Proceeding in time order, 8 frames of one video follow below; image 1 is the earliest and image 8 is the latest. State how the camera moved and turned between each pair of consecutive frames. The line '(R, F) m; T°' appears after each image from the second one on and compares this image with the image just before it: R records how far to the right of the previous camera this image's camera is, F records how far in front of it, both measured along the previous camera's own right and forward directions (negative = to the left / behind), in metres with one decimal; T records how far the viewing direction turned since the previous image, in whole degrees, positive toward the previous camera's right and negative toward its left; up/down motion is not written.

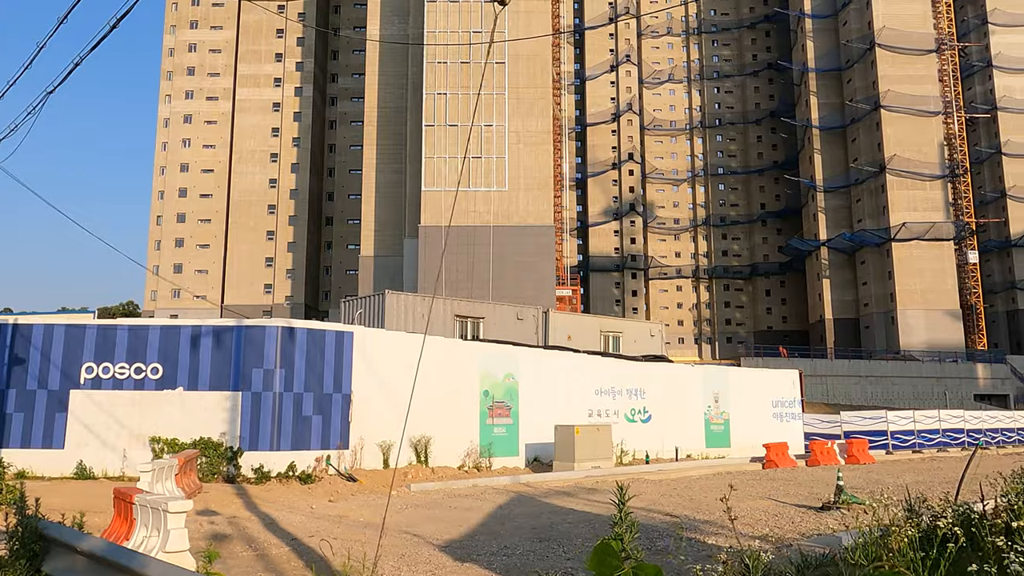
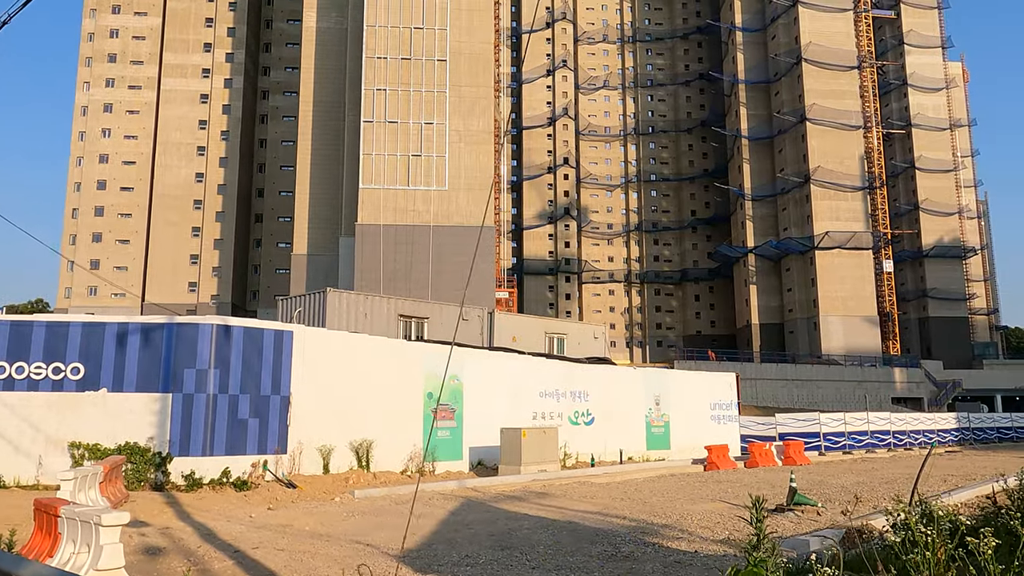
(-0.5, +0.6) m; +5°
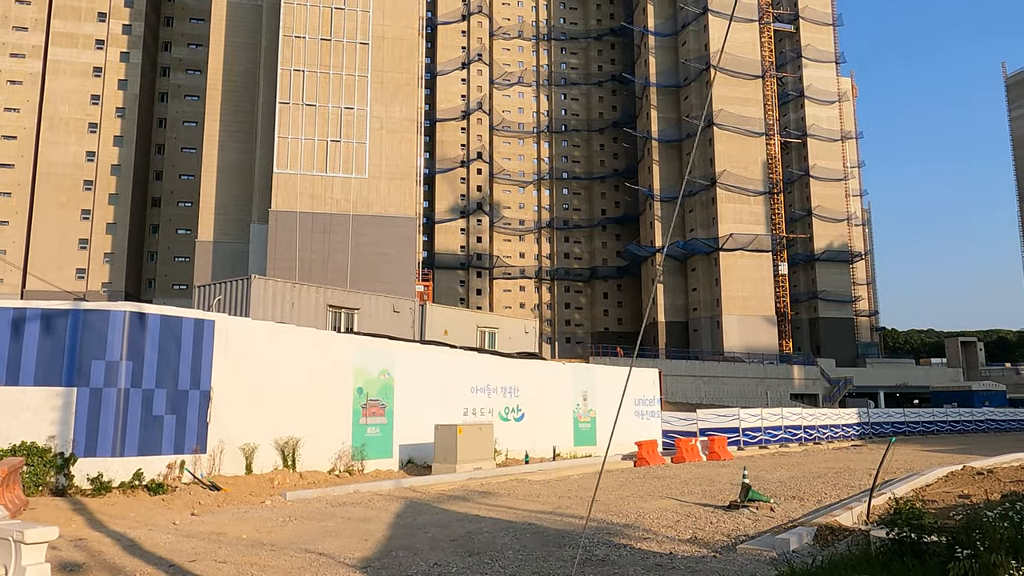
(-1.0, +0.9) m; +7°
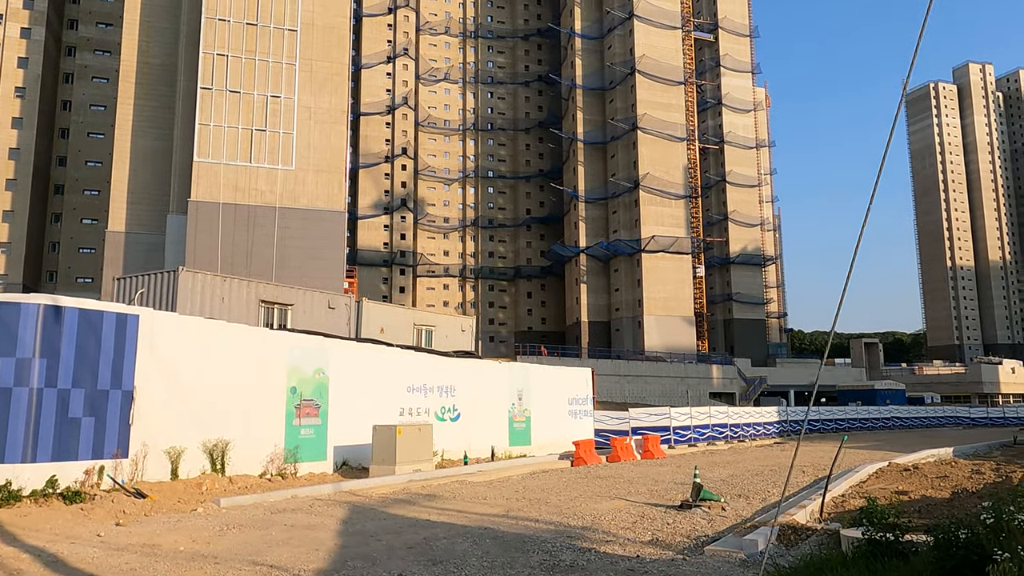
(-0.7, +0.5) m; +6°
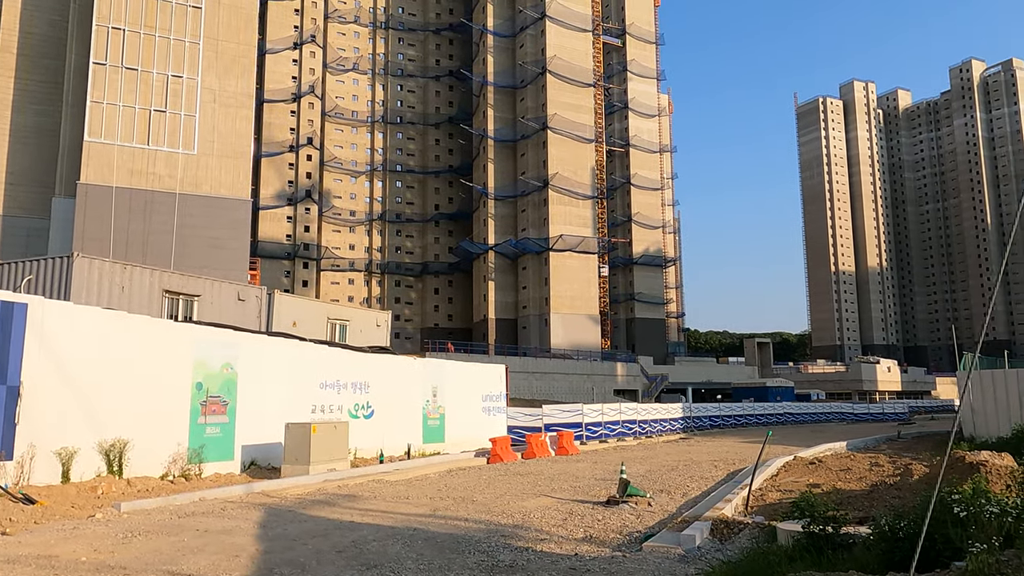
(-0.5, +0.4) m; +7°
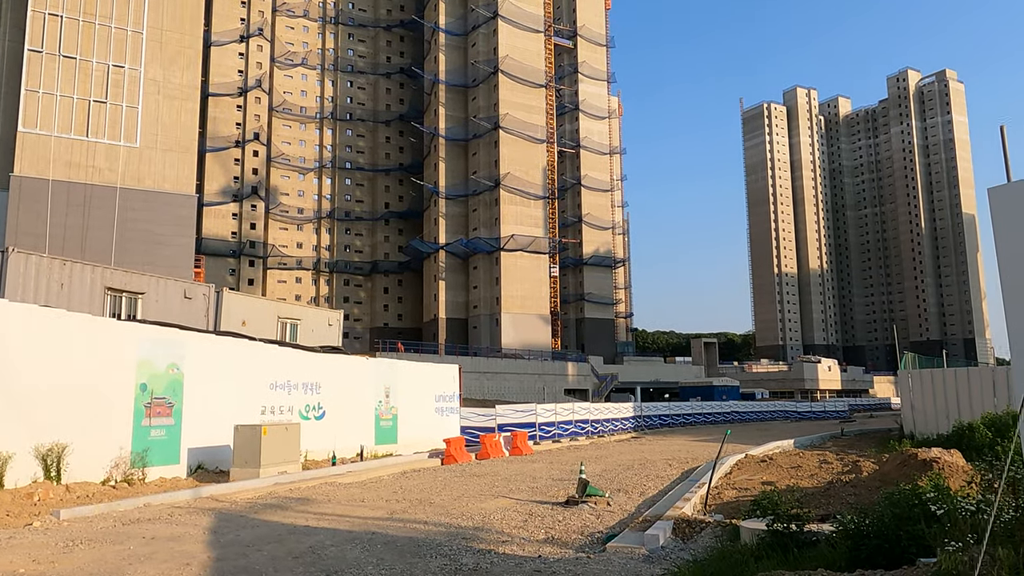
(-0.2, +0.2) m; +4°
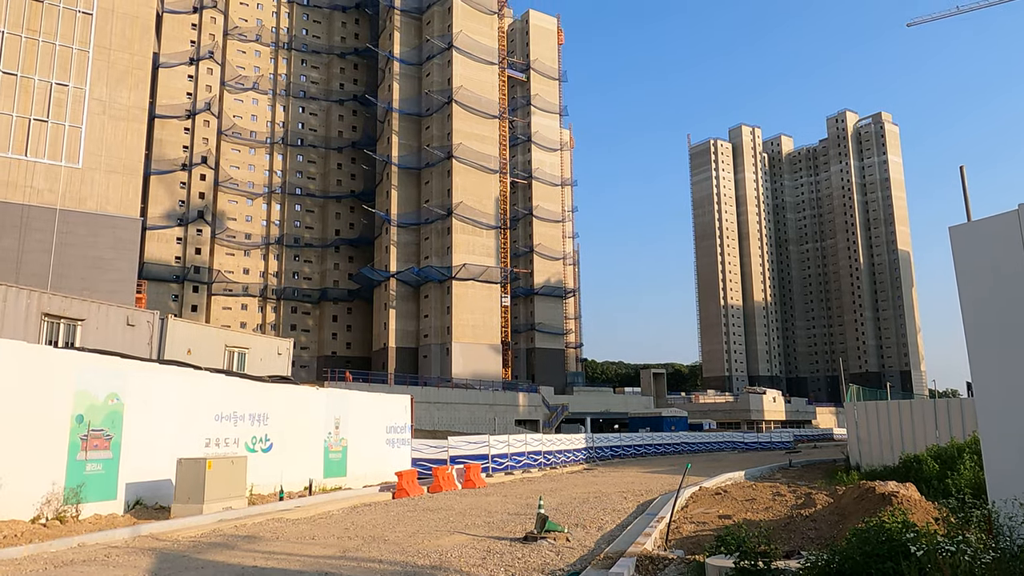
(-0.2, +0.2) m; +4°
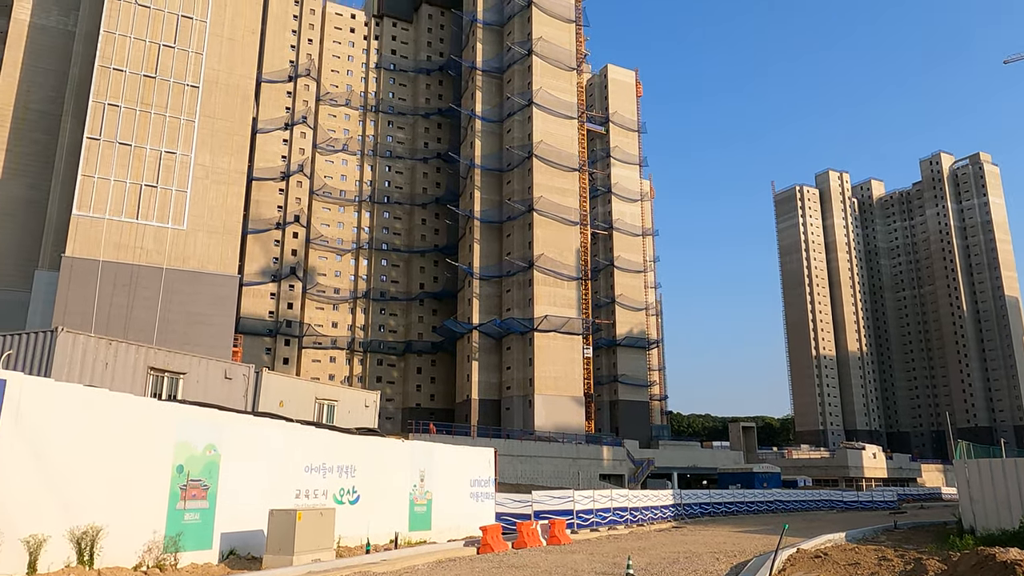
(-0.1, 0.0) m; -6°
